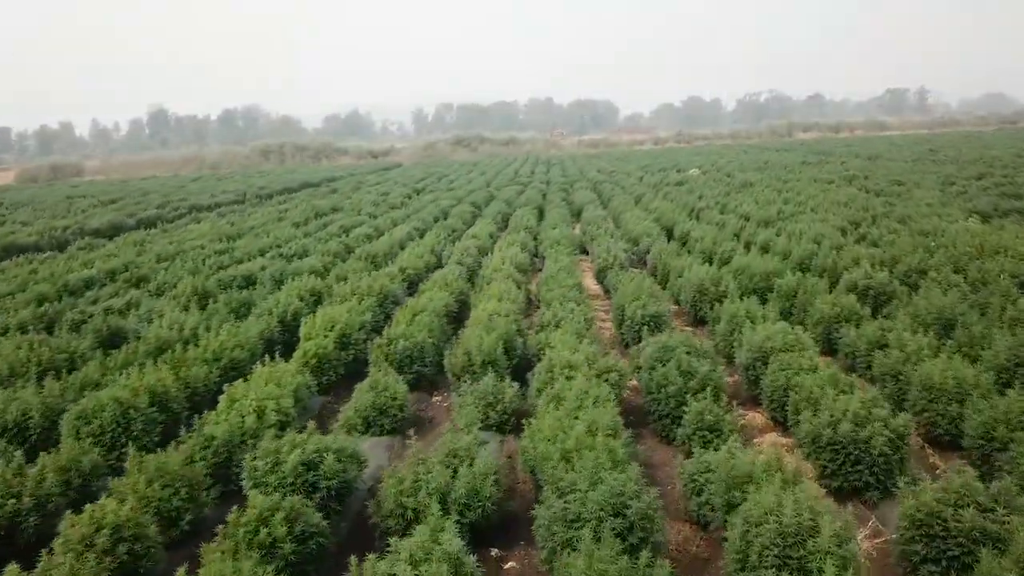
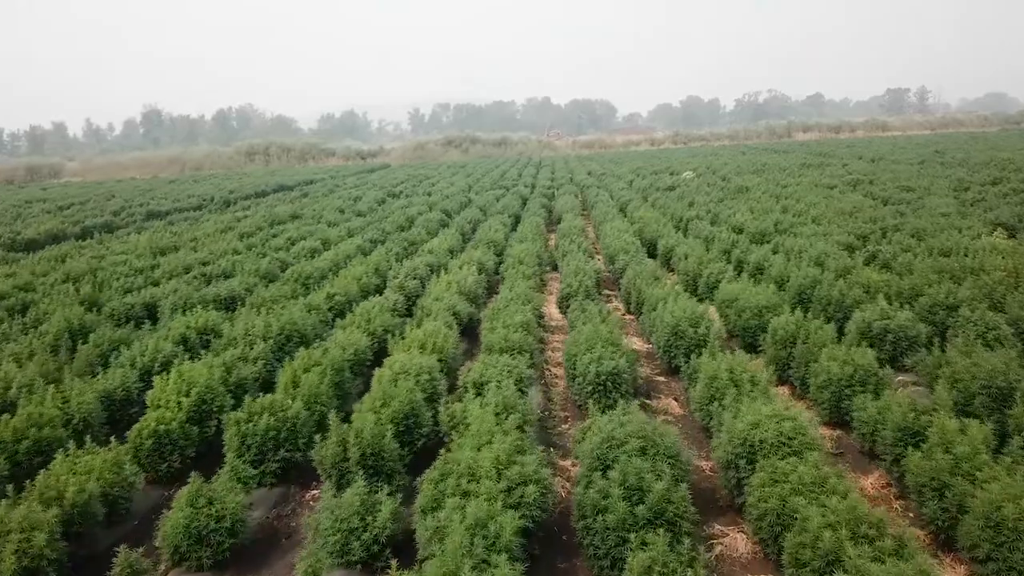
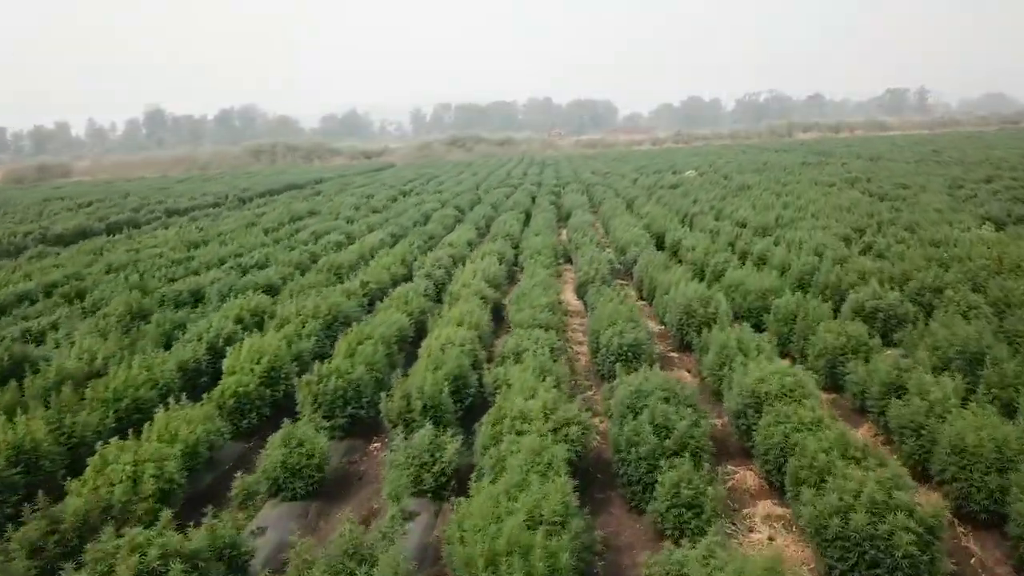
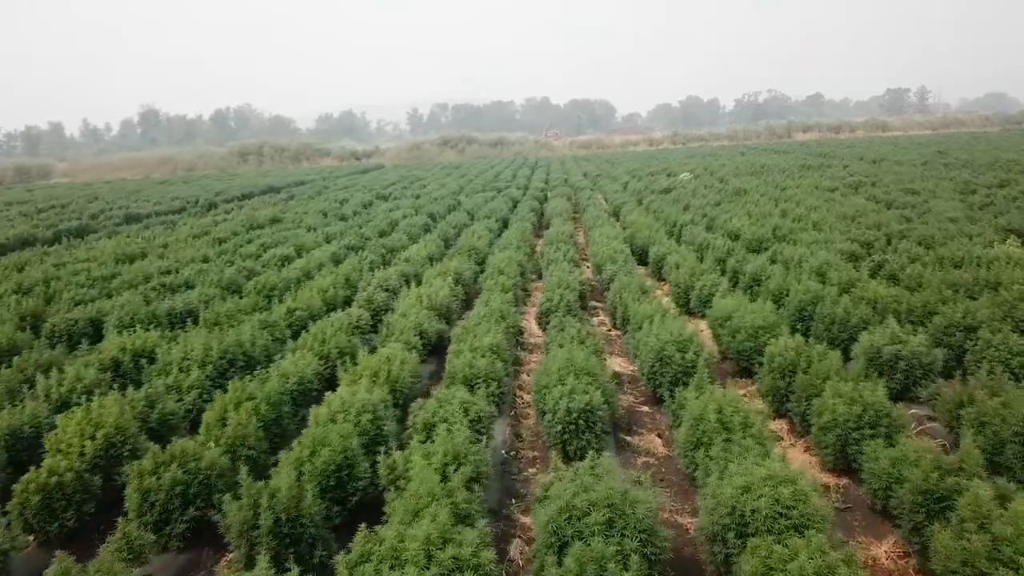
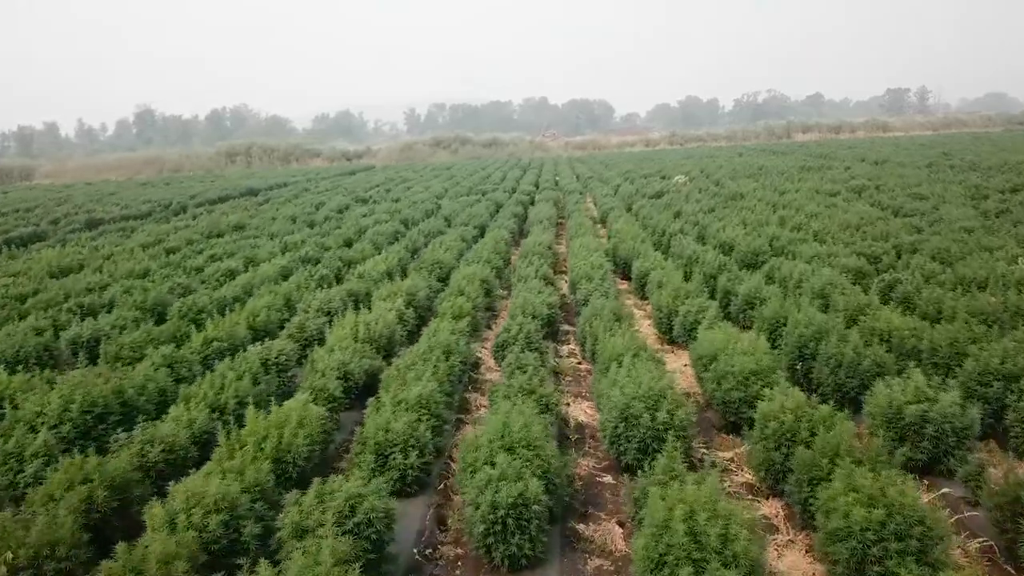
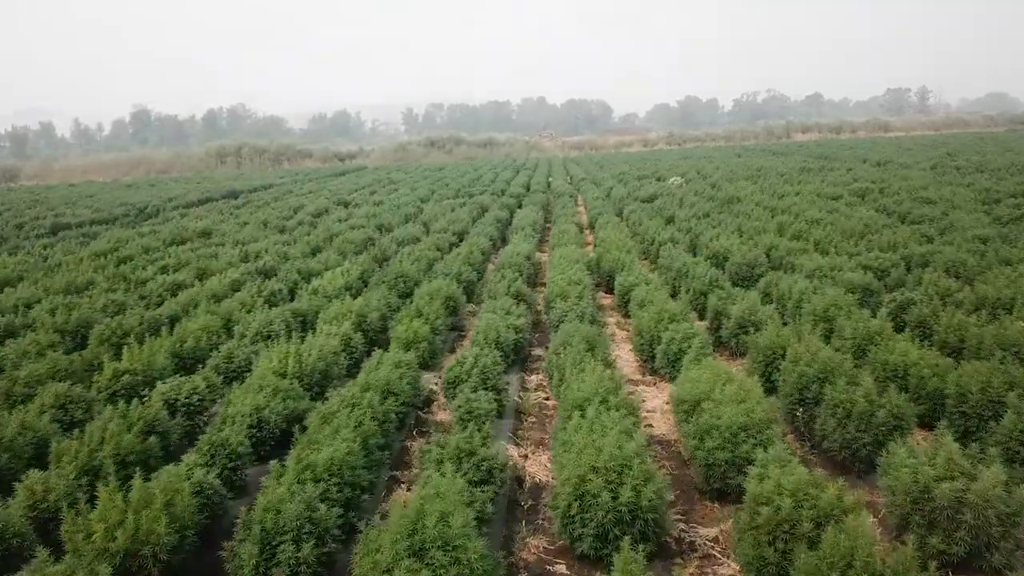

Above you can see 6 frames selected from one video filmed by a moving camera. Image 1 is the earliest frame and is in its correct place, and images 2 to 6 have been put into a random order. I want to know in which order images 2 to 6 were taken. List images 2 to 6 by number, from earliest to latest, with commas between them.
3, 2, 4, 5, 6
